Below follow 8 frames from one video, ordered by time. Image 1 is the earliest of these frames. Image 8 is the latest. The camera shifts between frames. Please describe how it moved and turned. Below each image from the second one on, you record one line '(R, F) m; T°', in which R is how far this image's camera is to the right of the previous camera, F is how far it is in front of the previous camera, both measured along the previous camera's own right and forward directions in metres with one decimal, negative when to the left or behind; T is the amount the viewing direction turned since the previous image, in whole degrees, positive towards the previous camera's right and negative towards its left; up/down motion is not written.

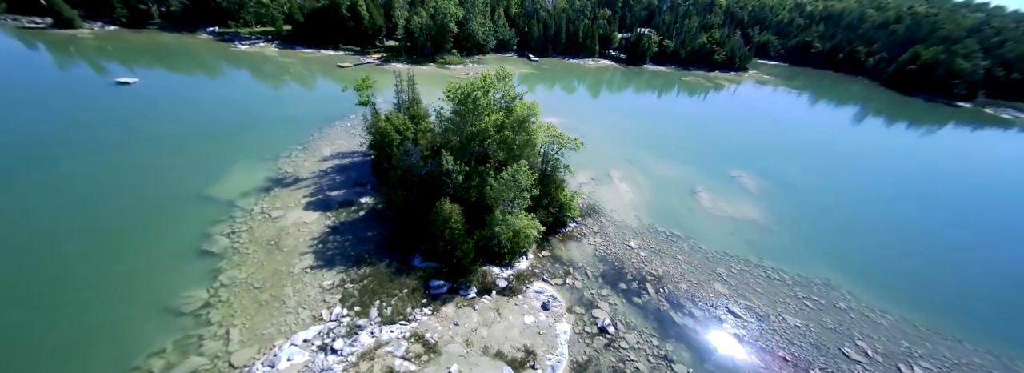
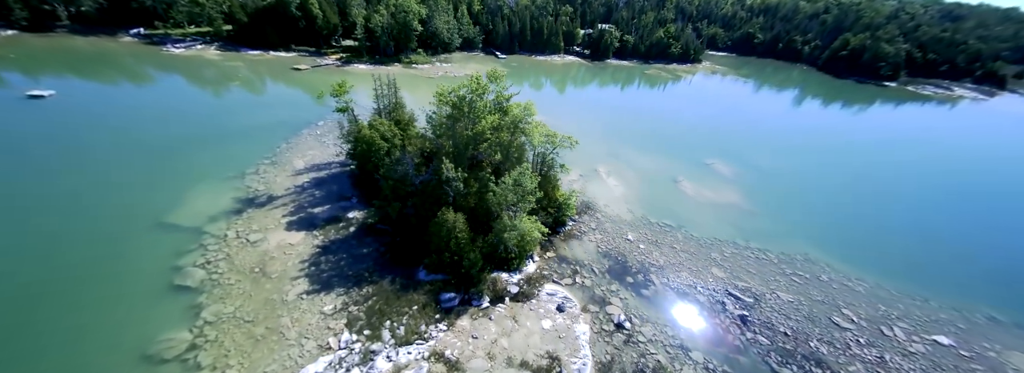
(-2.1, +0.5) m; +6°
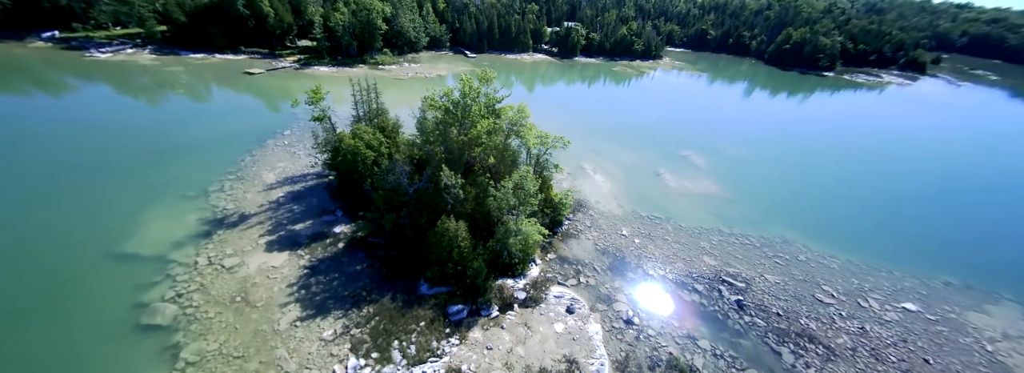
(-1.7, +0.5) m; +5°
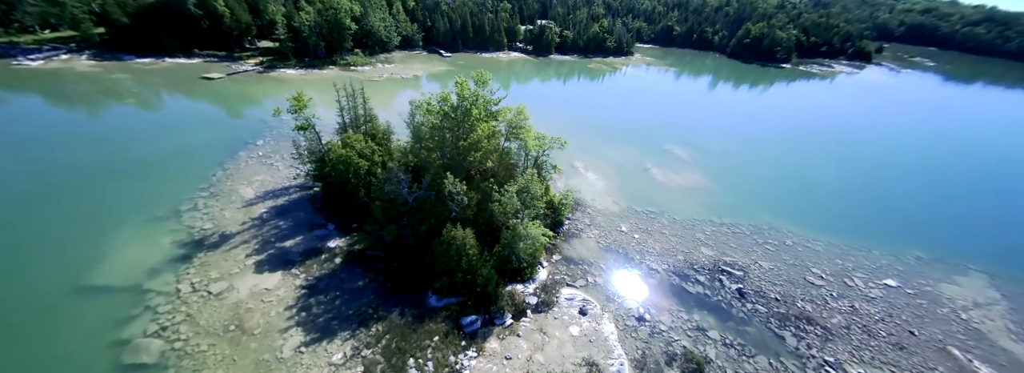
(-1.6, +0.4) m; +4°
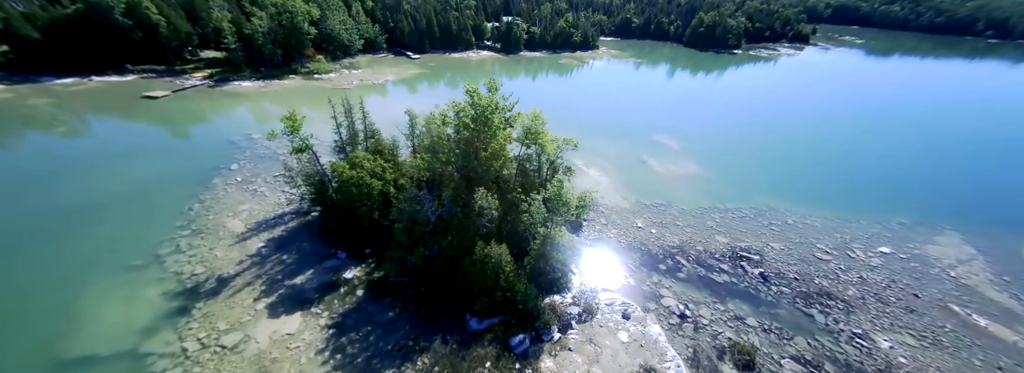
(-3.2, +0.8) m; +5°
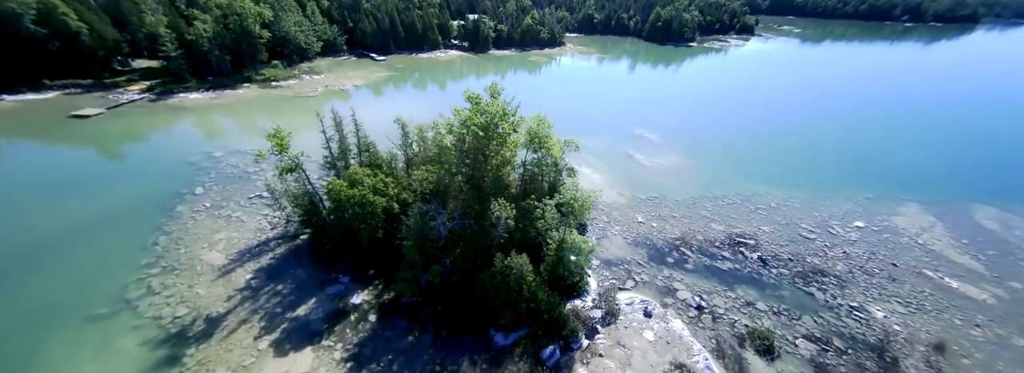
(-2.3, +0.6) m; +5°
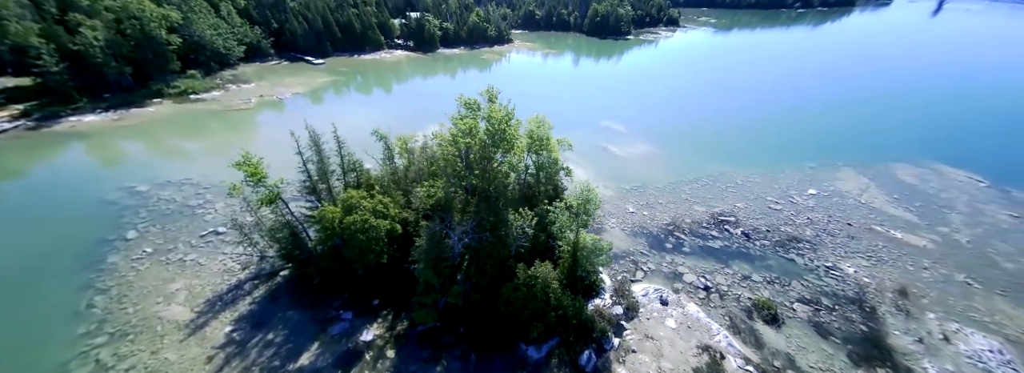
(-2.9, +0.8) m; +8°
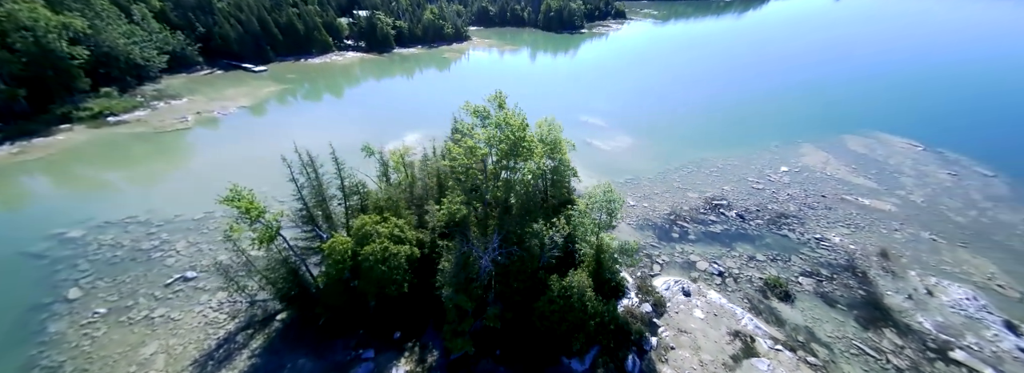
(-2.9, +0.9) m; +6°
